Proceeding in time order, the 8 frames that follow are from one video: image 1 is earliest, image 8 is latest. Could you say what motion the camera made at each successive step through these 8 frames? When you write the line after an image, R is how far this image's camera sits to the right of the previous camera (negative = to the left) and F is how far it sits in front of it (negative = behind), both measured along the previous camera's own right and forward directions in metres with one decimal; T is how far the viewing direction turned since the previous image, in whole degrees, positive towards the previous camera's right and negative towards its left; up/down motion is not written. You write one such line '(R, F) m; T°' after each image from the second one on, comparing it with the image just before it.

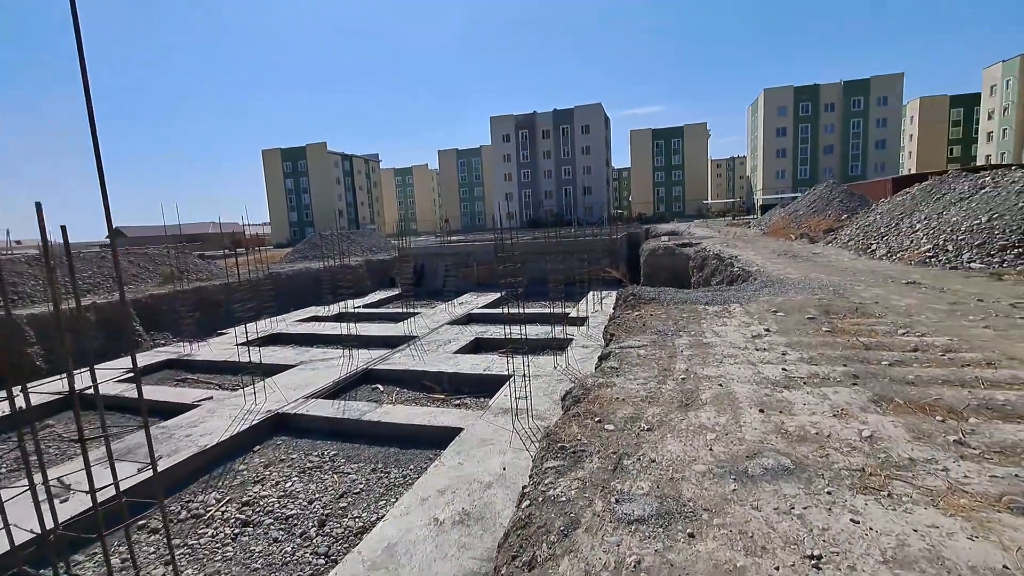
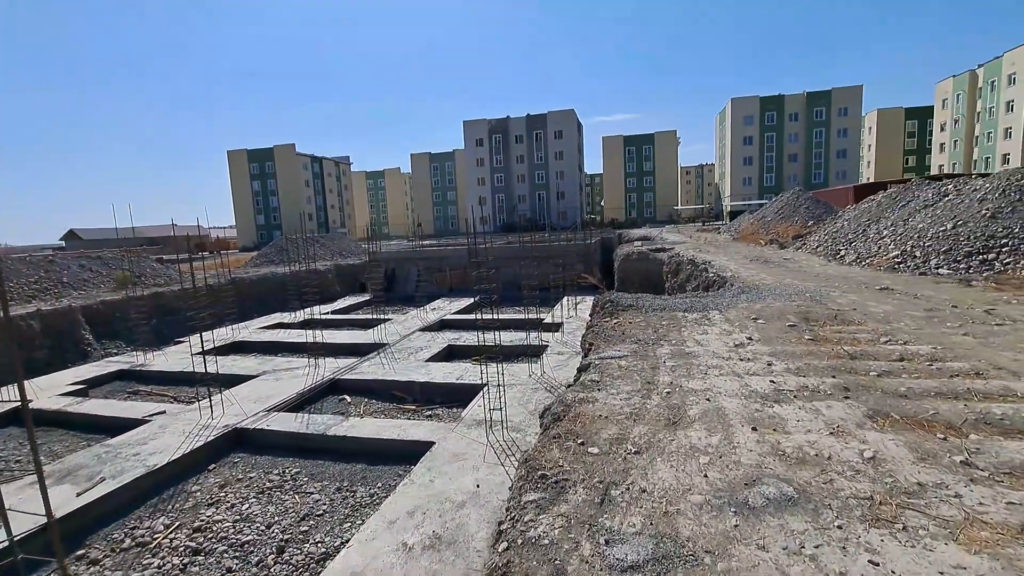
(0.0, +0.3) m; +3°
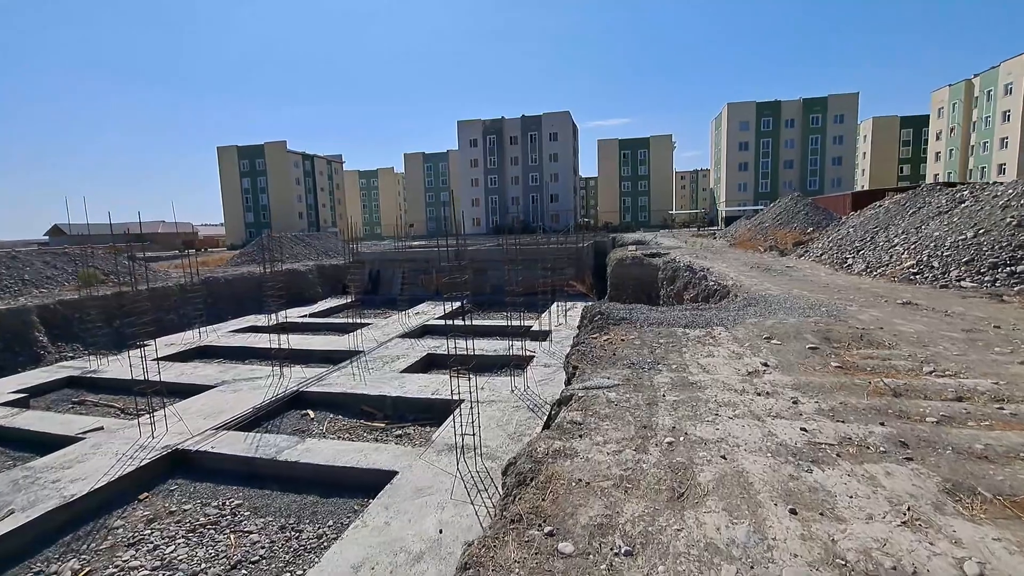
(+0.2, +0.8) m; +1°
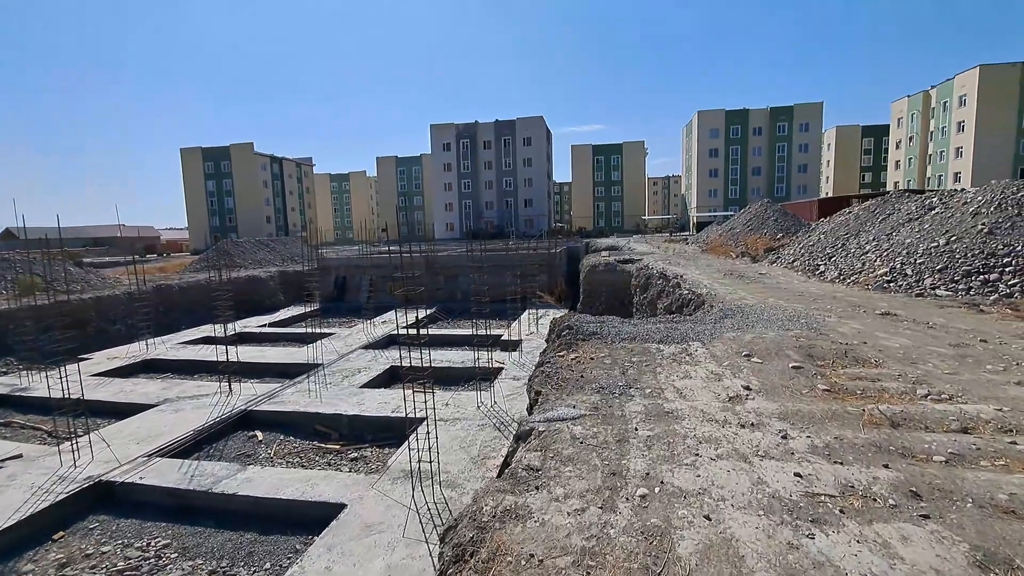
(+0.1, +0.5) m; +3°
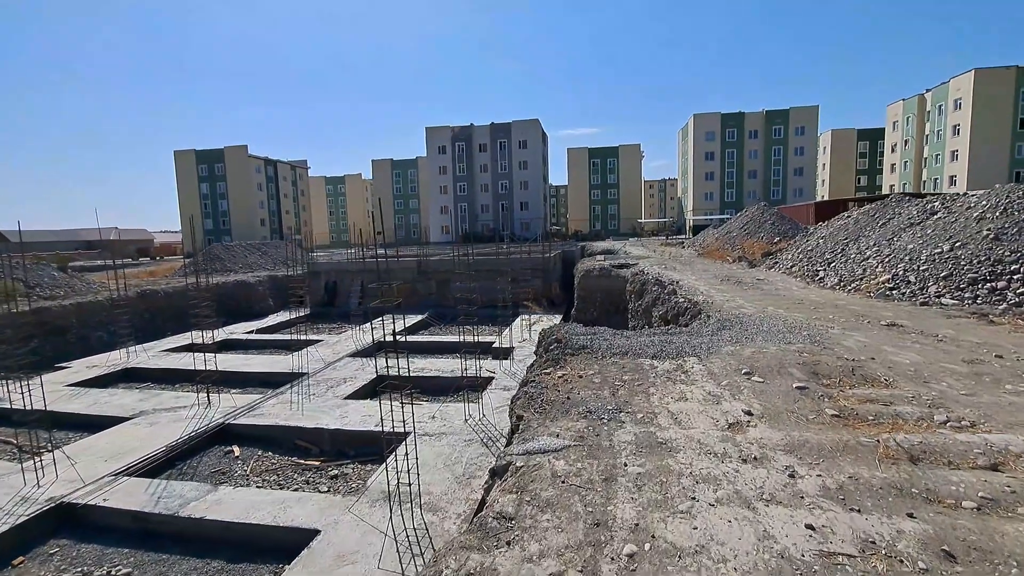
(+0.1, +0.3) m; 0°
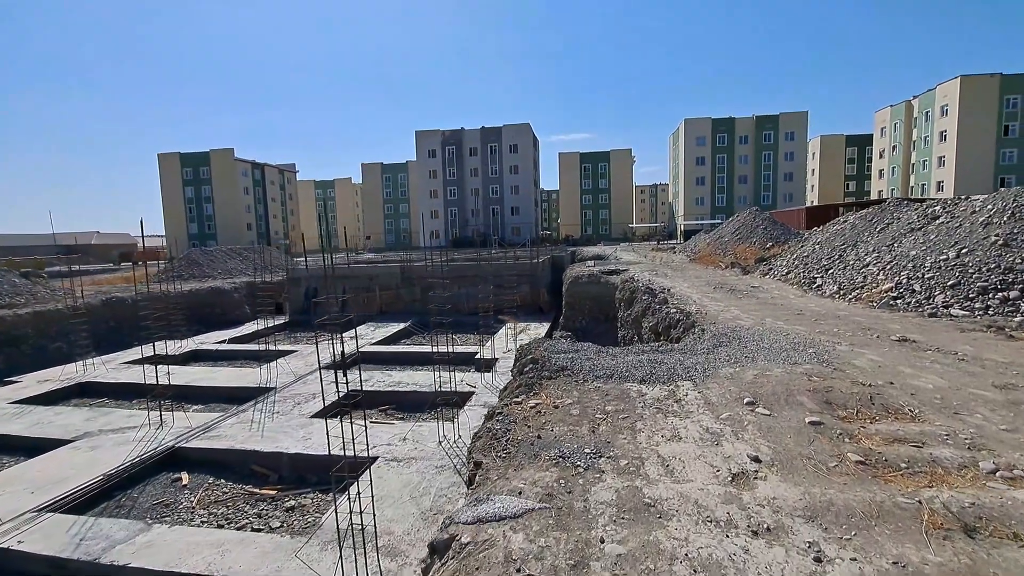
(+0.2, +0.6) m; +1°
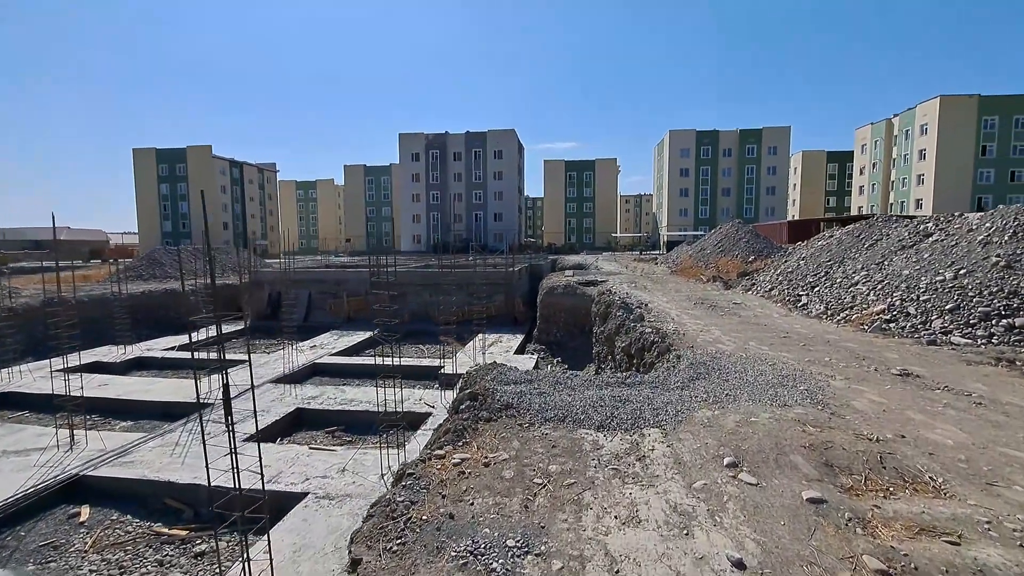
(+0.3, +0.8) m; +2°
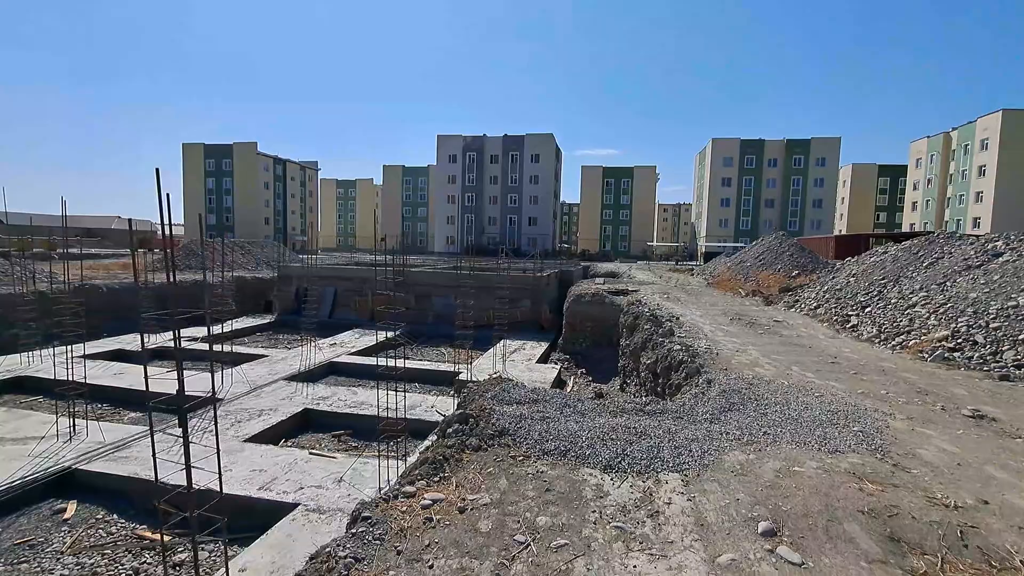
(+0.2, +0.5) m; -4°
